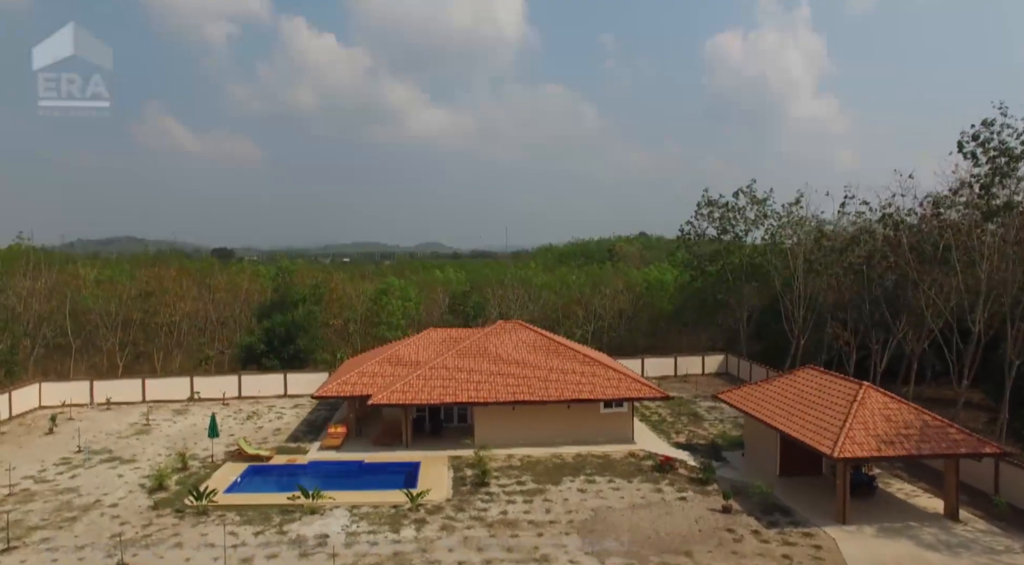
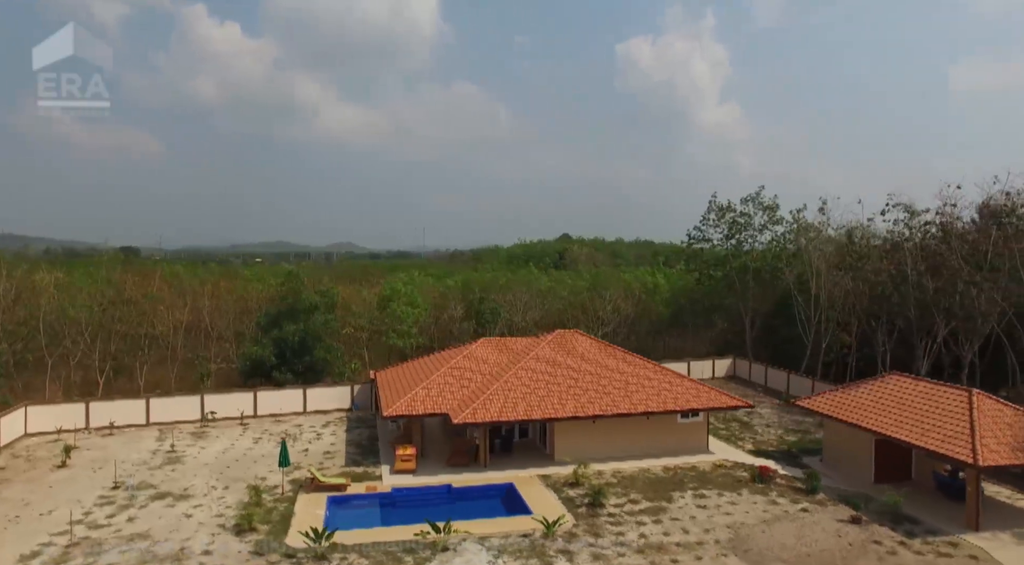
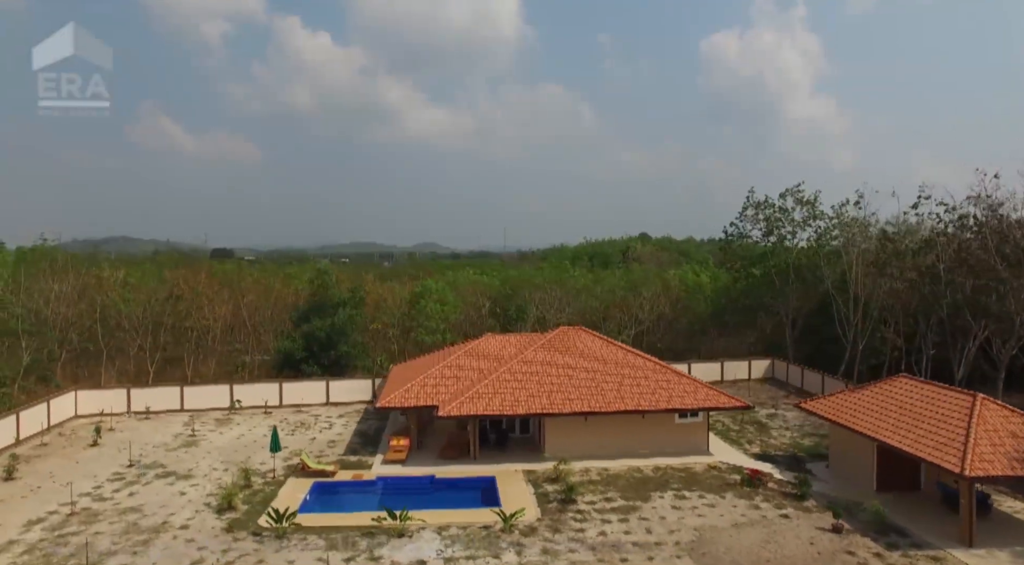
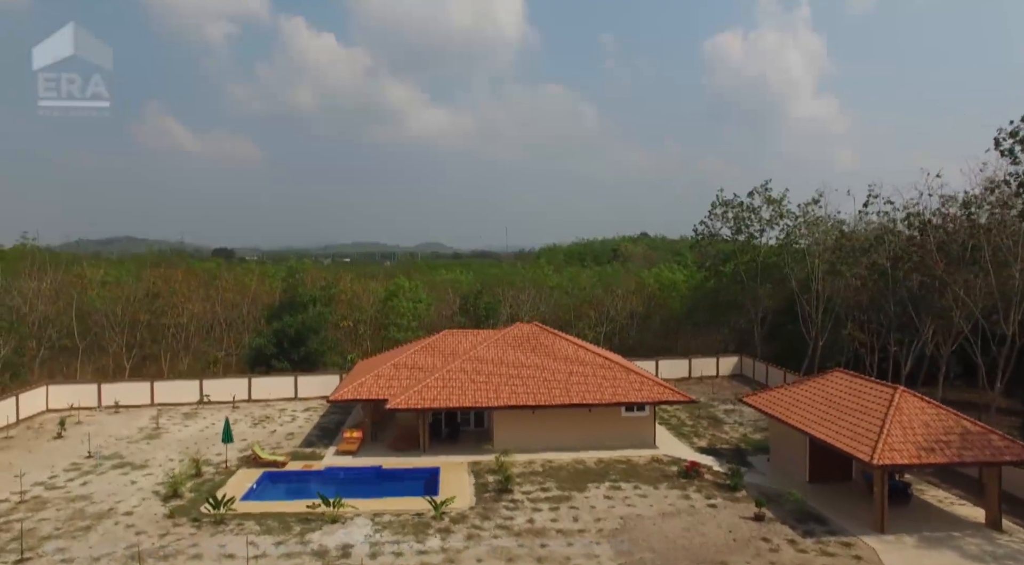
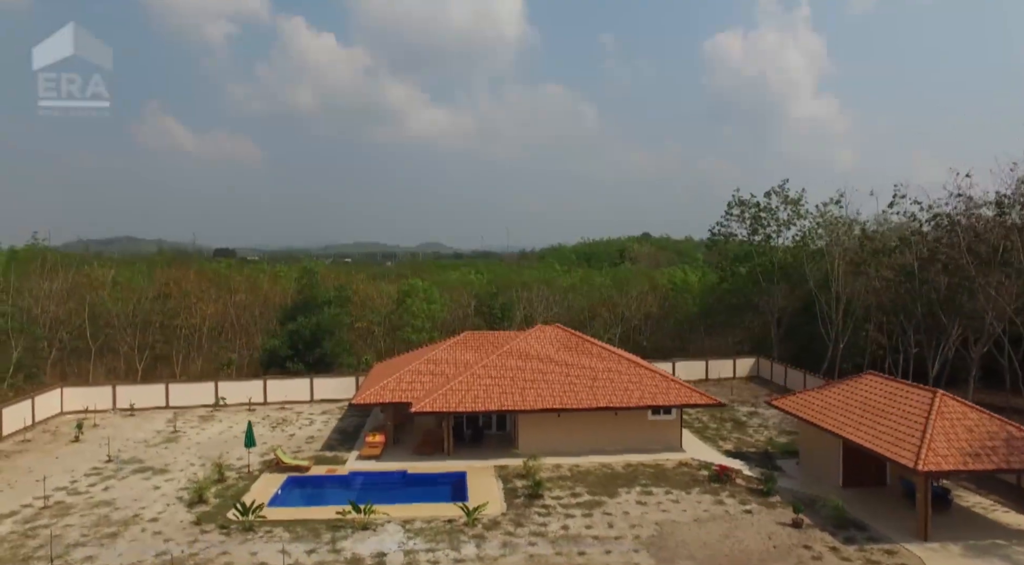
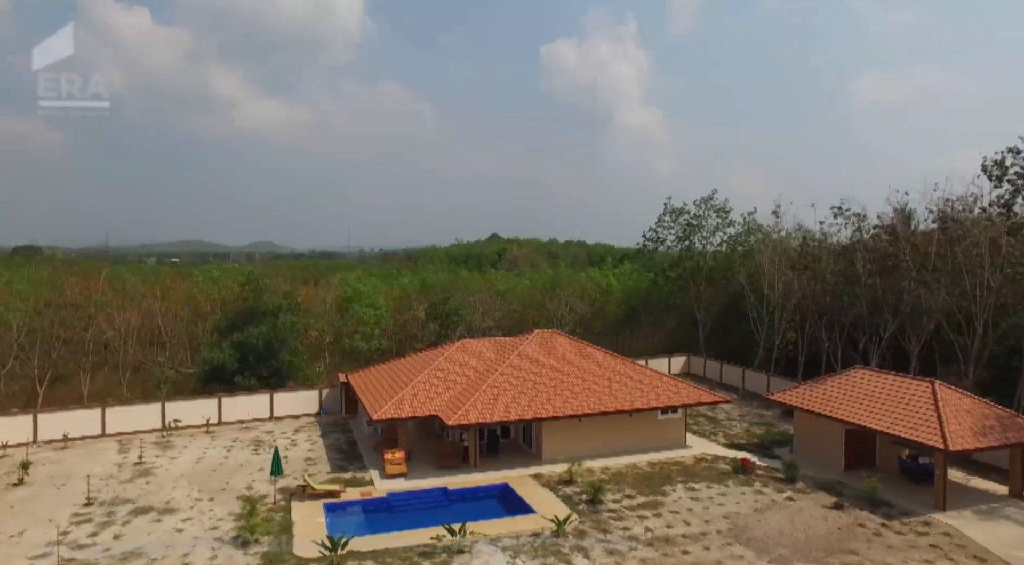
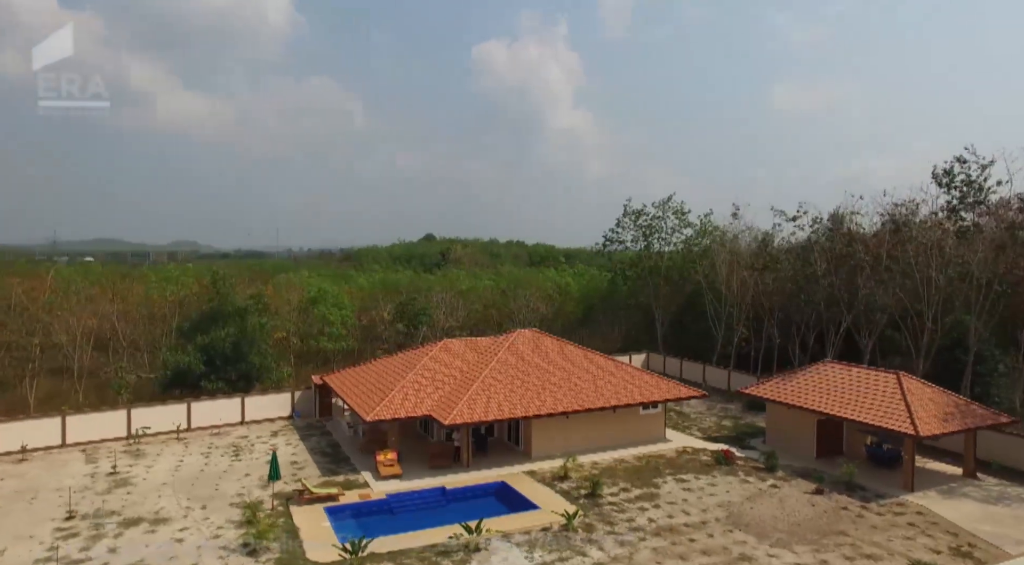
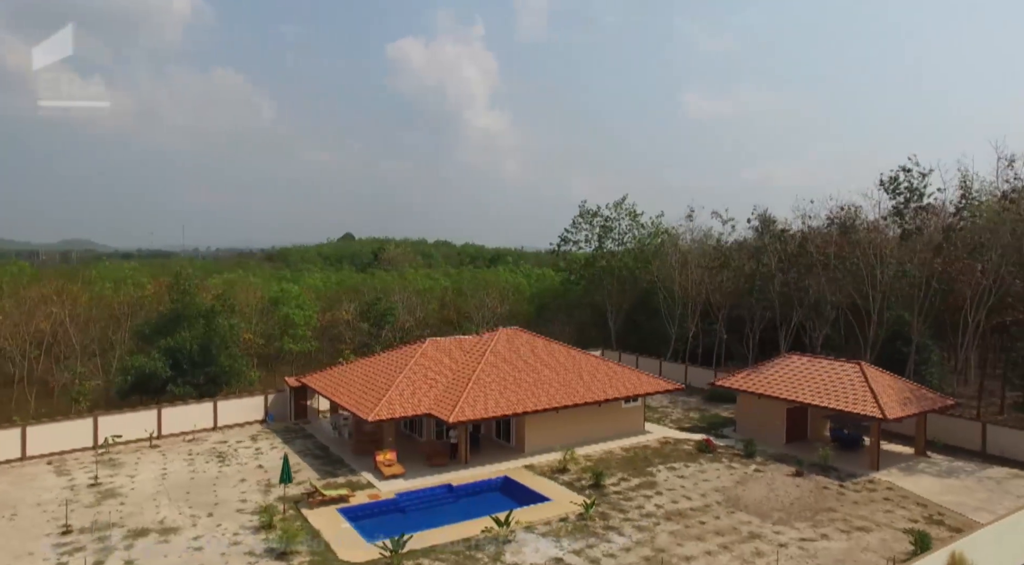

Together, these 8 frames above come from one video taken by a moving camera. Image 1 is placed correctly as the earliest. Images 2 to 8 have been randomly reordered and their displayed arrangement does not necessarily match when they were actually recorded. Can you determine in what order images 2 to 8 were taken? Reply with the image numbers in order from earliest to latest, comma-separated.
4, 5, 3, 2, 6, 7, 8
